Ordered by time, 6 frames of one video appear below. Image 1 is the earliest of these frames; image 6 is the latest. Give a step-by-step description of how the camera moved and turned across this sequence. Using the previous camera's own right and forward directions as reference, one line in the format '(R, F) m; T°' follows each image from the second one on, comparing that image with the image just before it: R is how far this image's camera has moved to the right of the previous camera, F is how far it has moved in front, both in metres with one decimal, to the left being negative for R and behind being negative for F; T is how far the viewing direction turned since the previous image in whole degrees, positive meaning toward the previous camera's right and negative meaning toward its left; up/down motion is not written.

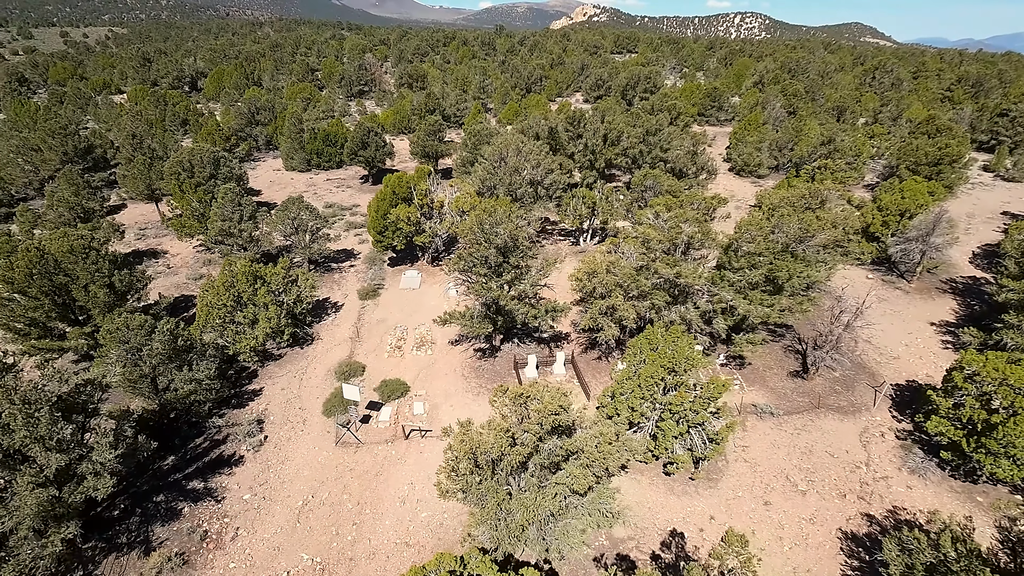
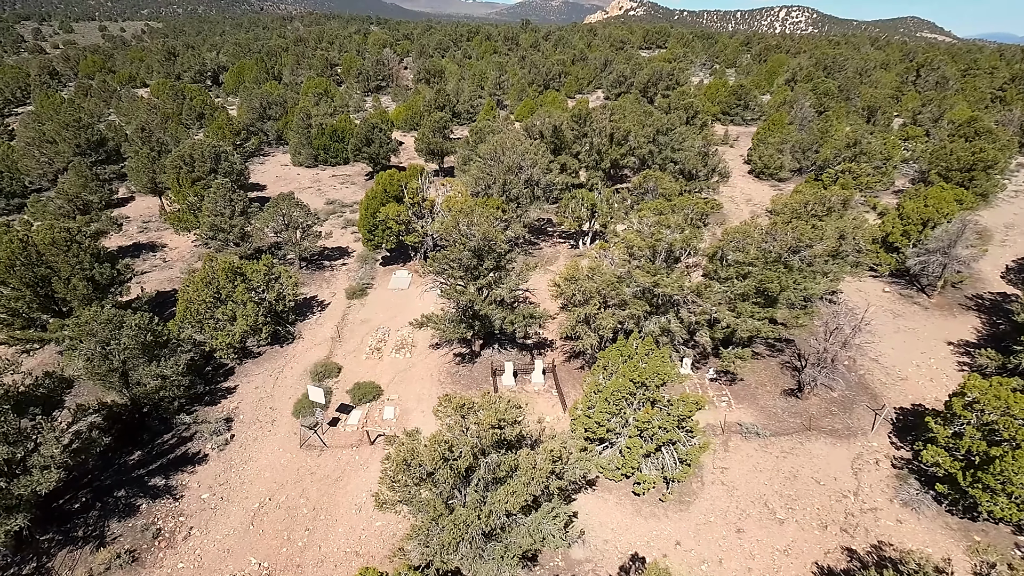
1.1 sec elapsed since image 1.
(+3.0, +1.1) m; -4°
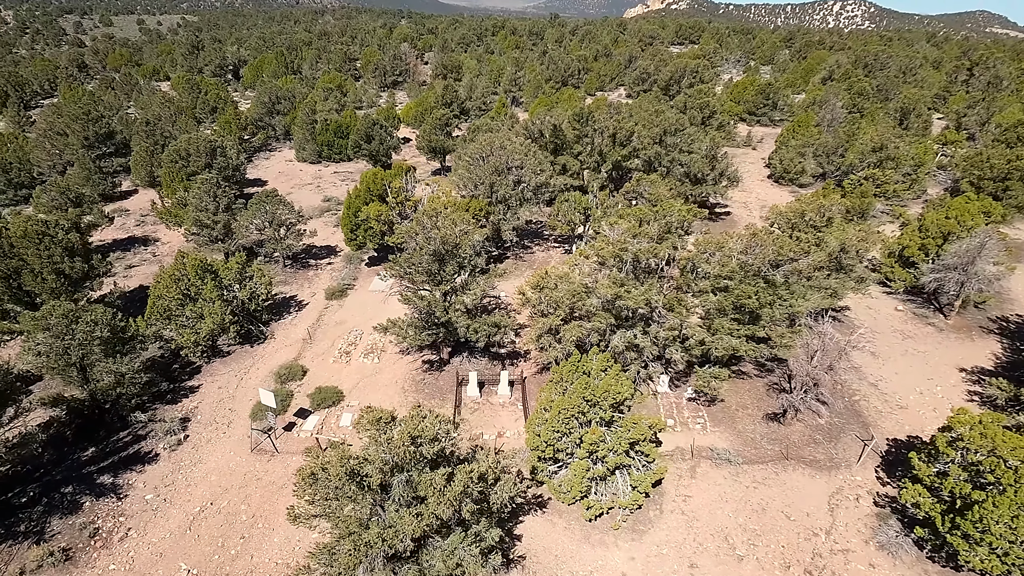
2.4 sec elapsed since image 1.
(+3.5, +1.4) m; -5°
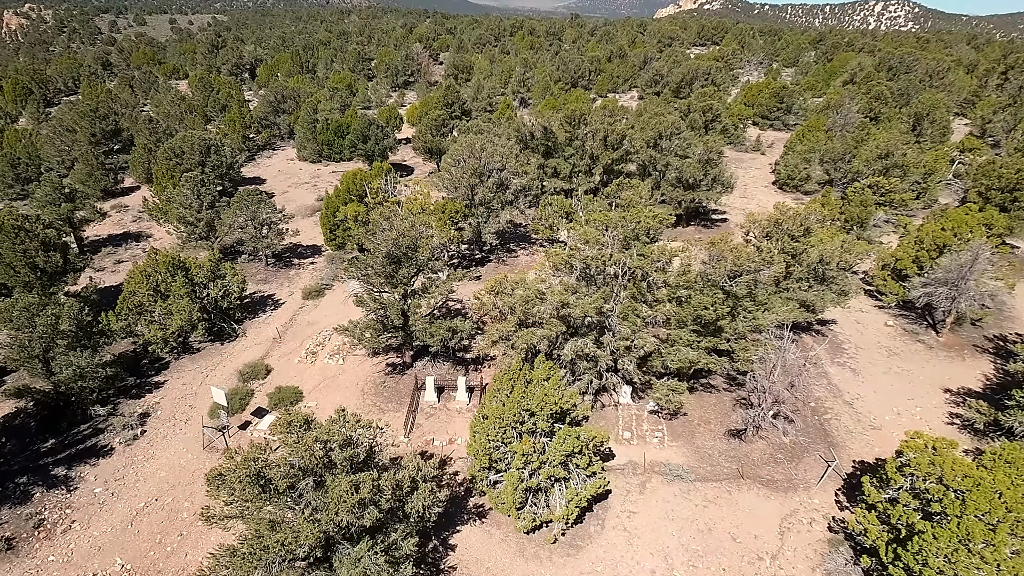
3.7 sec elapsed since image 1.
(+3.4, +0.6) m; -4°
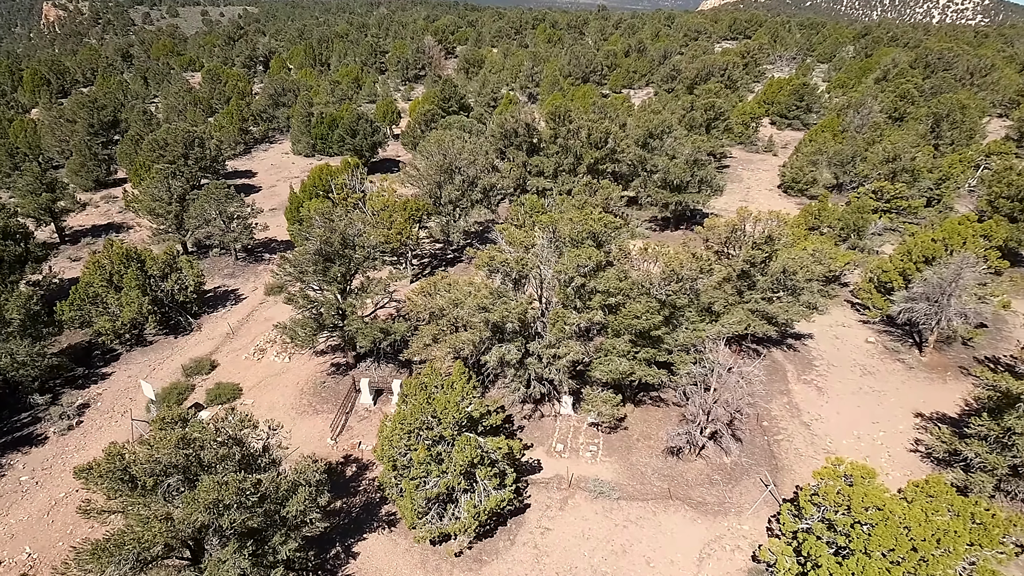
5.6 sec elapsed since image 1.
(+4.6, +1.4) m; -5°
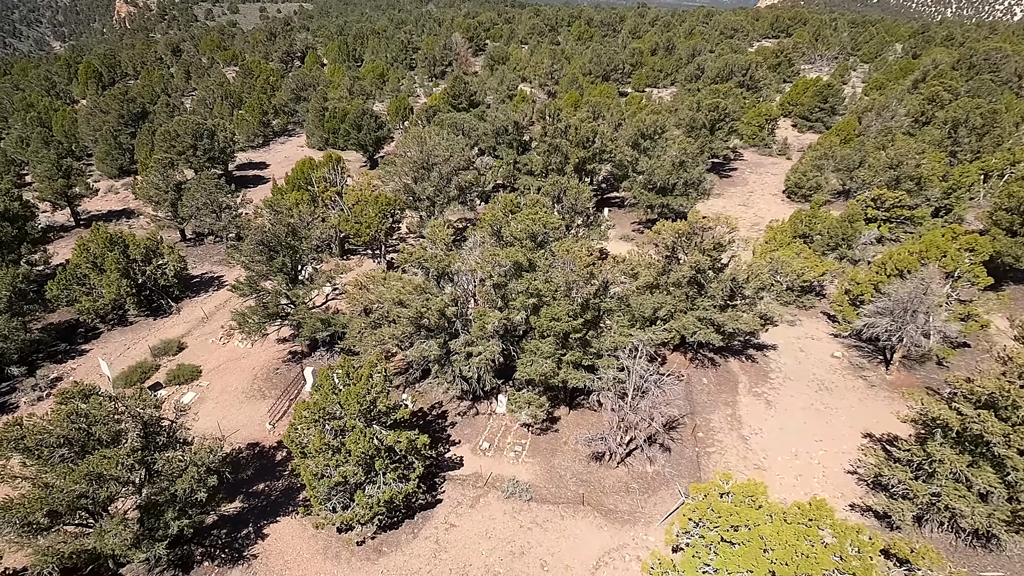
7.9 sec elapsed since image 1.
(+5.2, +0.3) m; -7°
